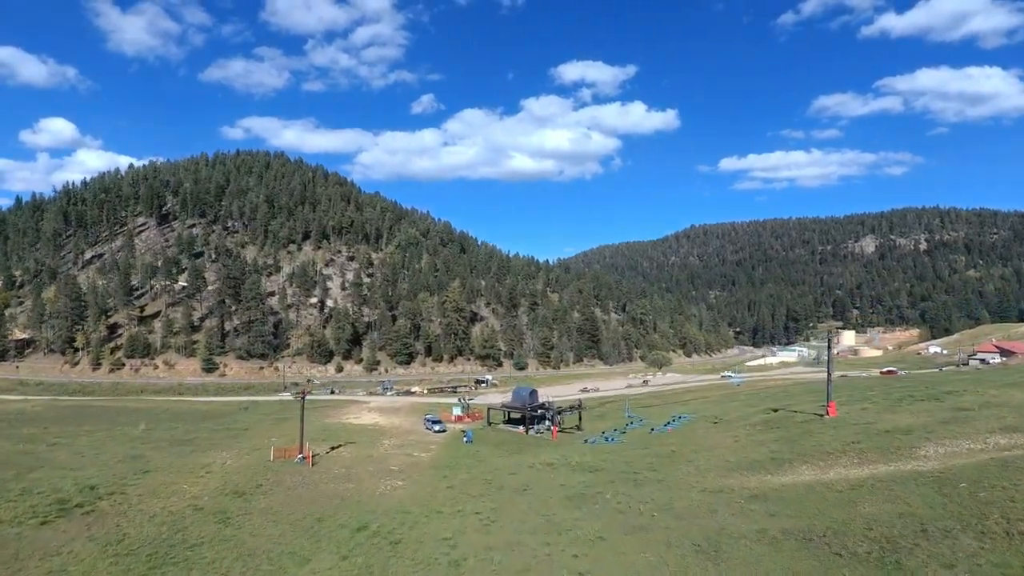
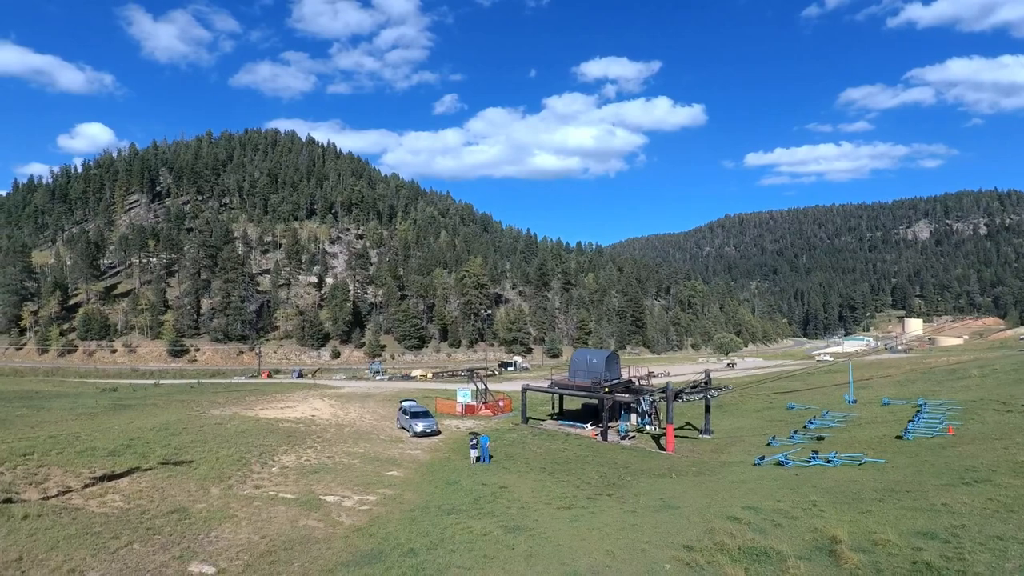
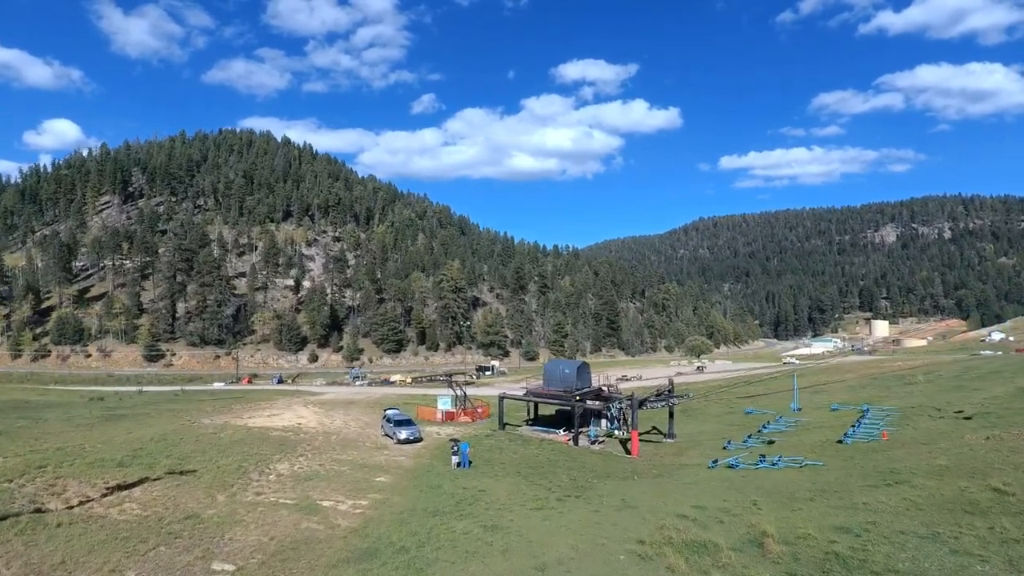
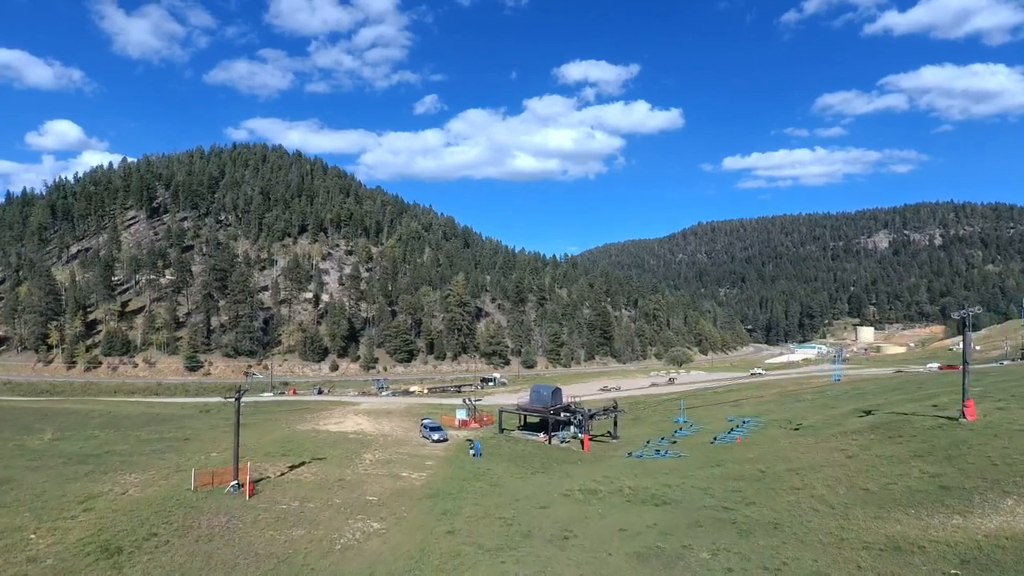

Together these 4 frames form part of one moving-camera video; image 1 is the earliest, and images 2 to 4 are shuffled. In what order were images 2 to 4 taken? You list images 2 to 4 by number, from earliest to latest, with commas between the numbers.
4, 3, 2
